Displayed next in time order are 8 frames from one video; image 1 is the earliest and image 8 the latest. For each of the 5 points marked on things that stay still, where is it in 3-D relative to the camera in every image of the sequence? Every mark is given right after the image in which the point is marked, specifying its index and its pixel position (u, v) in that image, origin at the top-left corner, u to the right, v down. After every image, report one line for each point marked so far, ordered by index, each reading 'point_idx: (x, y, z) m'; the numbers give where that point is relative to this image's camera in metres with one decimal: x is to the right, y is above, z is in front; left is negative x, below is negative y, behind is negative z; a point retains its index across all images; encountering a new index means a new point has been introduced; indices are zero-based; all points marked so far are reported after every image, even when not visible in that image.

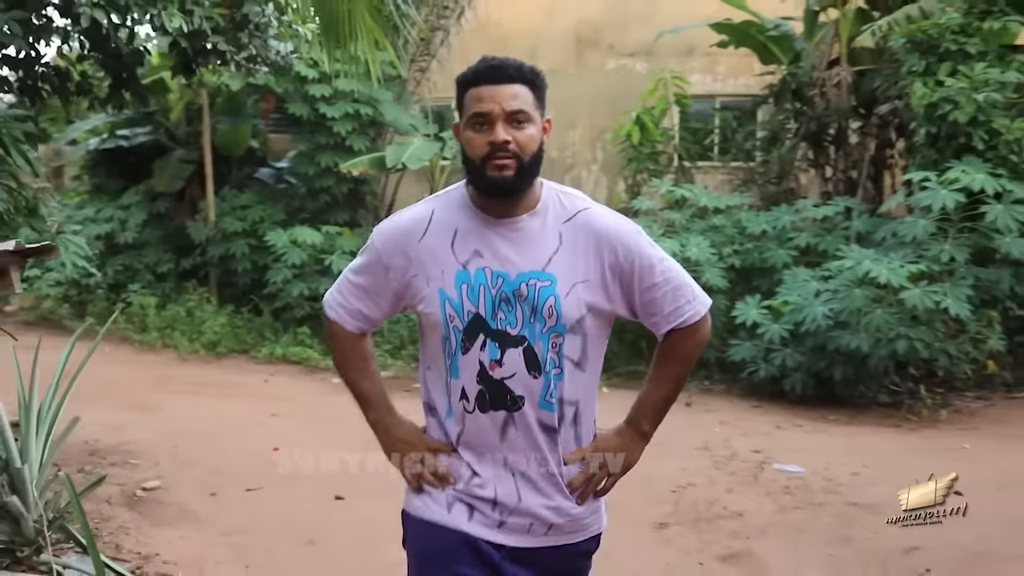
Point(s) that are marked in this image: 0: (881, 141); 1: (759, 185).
0: (+3.2, +1.3, +8.8) m
1: (+2.3, +1.0, +9.7) m
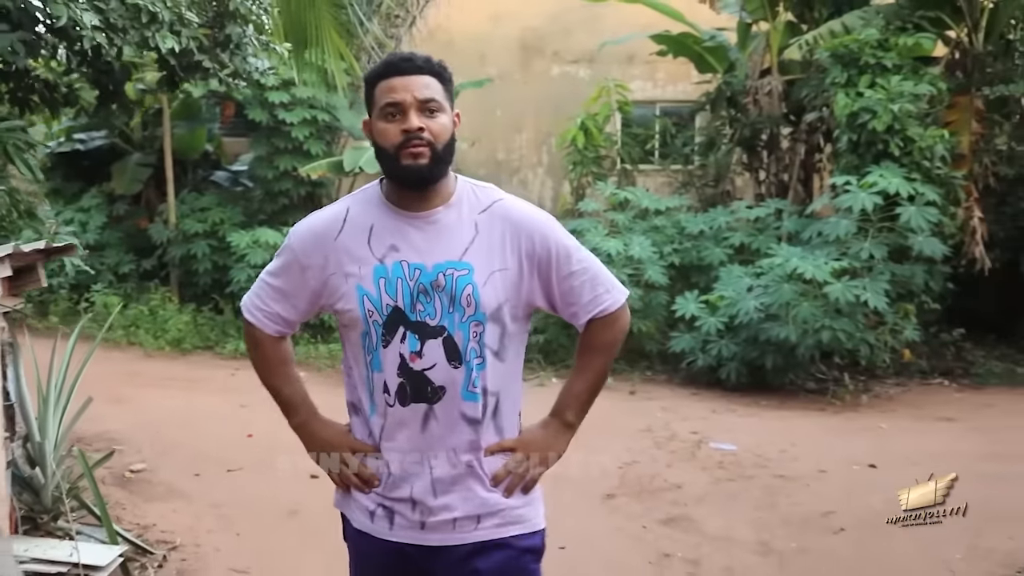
0: (+2.8, +1.3, +9.4) m
1: (+1.9, +1.0, +10.2) m
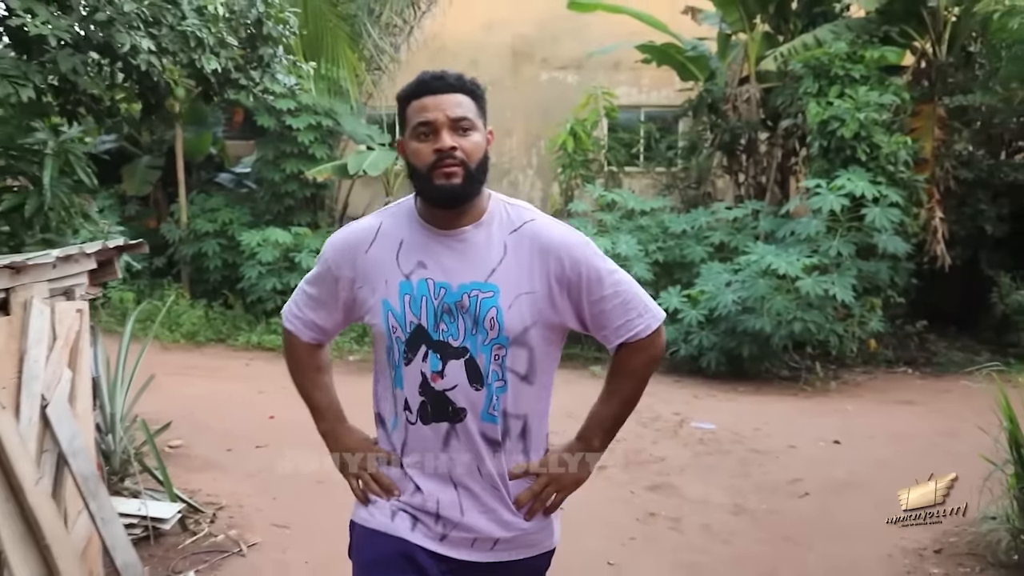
0: (+2.7, +1.4, +10.0) m
1: (+1.8, +1.0, +10.9) m
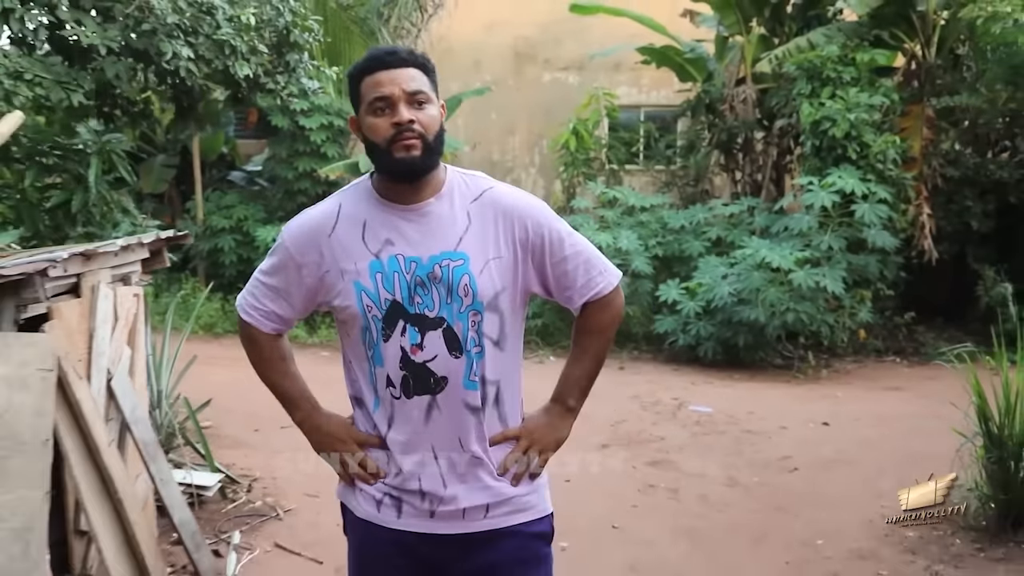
0: (+2.8, +1.4, +10.4) m
1: (+1.8, +1.1, +11.2) m
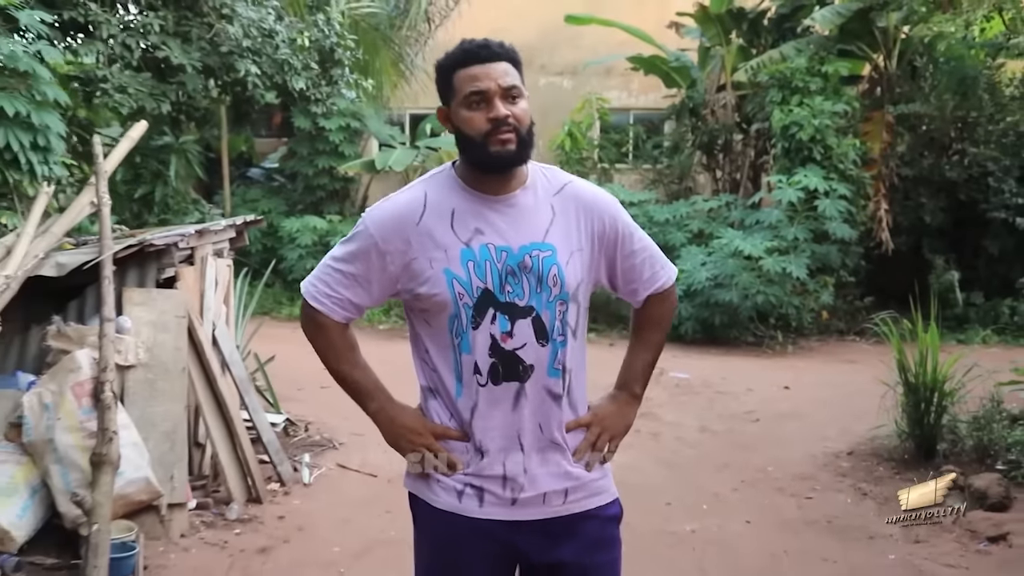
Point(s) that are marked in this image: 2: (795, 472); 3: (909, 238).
0: (+2.8, +1.6, +11.5) m
1: (+1.8, +1.2, +12.3) m
2: (+1.5, -1.0, +5.5) m
3: (+4.2, +0.5, +10.9) m
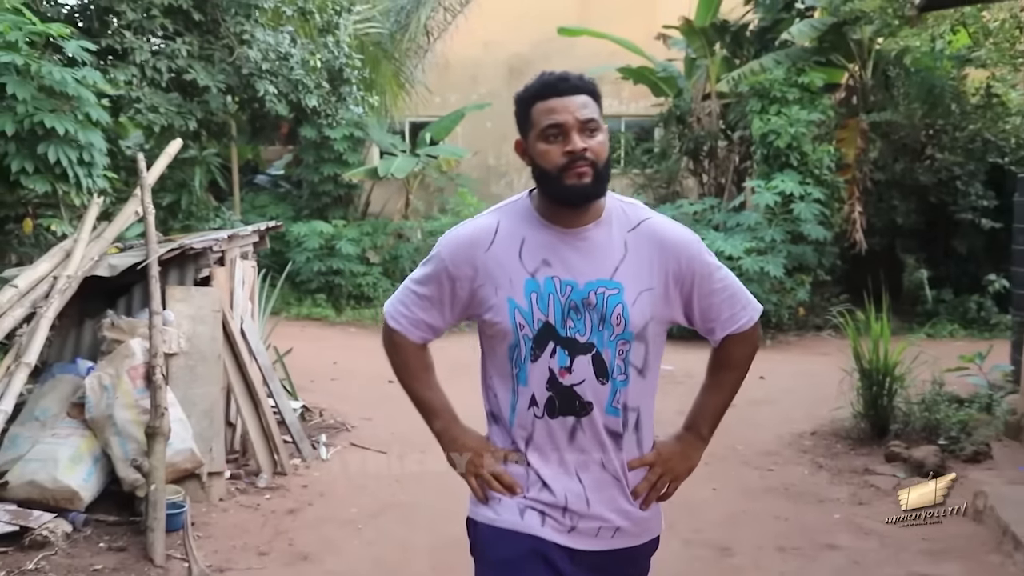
0: (+2.7, +1.6, +12.1) m
1: (+1.8, +1.3, +12.9) m
2: (+1.5, -1.0, +6.1) m
3: (+4.2, +0.6, +11.5) m
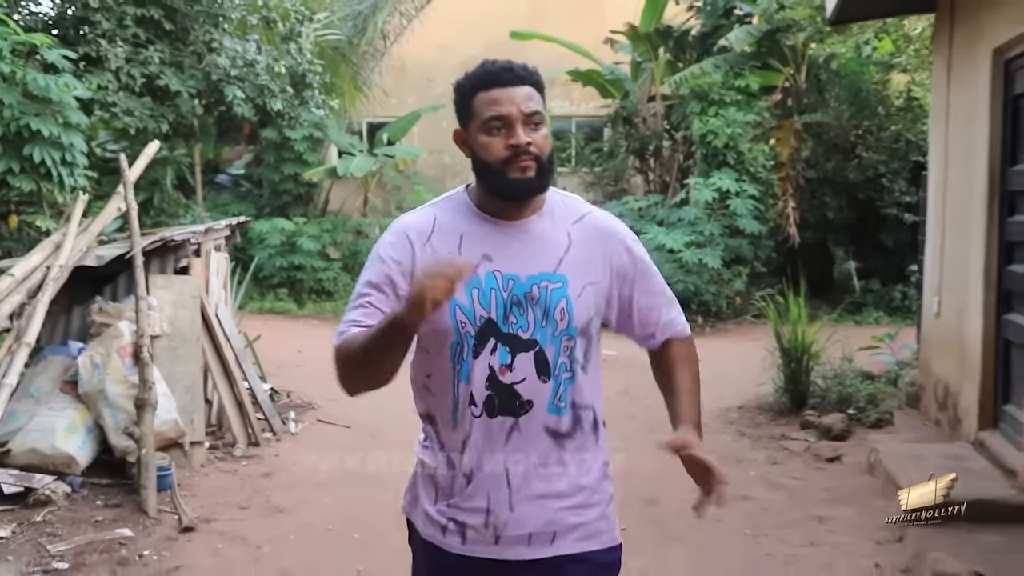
0: (+2.1, +1.7, +12.8) m
1: (+1.2, +1.3, +13.6) m
2: (+1.2, -0.9, +6.7) m
3: (+3.6, +0.7, +12.2) m
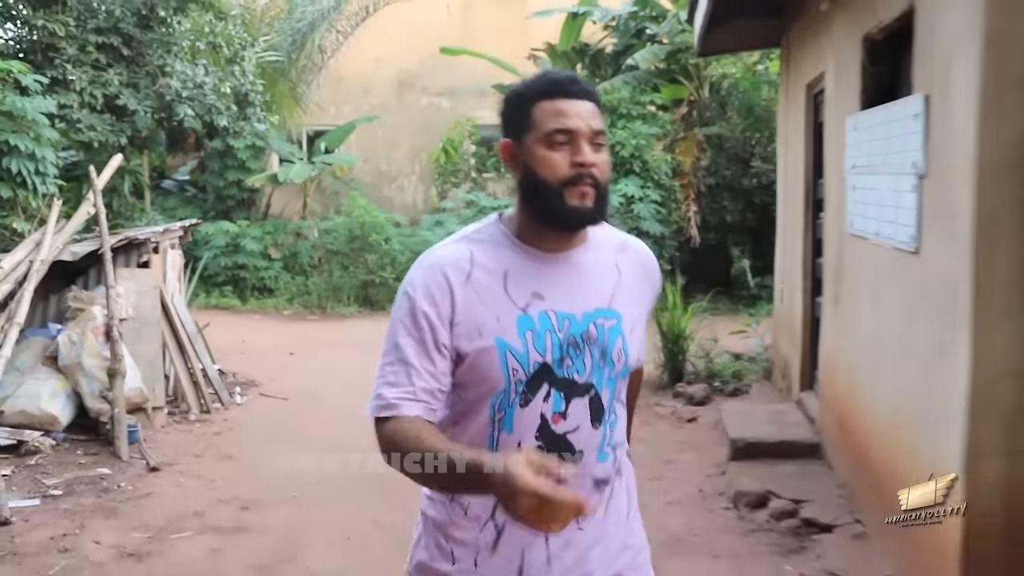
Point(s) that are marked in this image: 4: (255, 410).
0: (+1.2, +1.7, +14.0) m
1: (+0.2, +1.4, +14.7) m
2: (+0.6, -0.8, +7.8) m
3: (+2.7, +0.7, +13.5) m
4: (-1.7, -0.8, +6.7) m
